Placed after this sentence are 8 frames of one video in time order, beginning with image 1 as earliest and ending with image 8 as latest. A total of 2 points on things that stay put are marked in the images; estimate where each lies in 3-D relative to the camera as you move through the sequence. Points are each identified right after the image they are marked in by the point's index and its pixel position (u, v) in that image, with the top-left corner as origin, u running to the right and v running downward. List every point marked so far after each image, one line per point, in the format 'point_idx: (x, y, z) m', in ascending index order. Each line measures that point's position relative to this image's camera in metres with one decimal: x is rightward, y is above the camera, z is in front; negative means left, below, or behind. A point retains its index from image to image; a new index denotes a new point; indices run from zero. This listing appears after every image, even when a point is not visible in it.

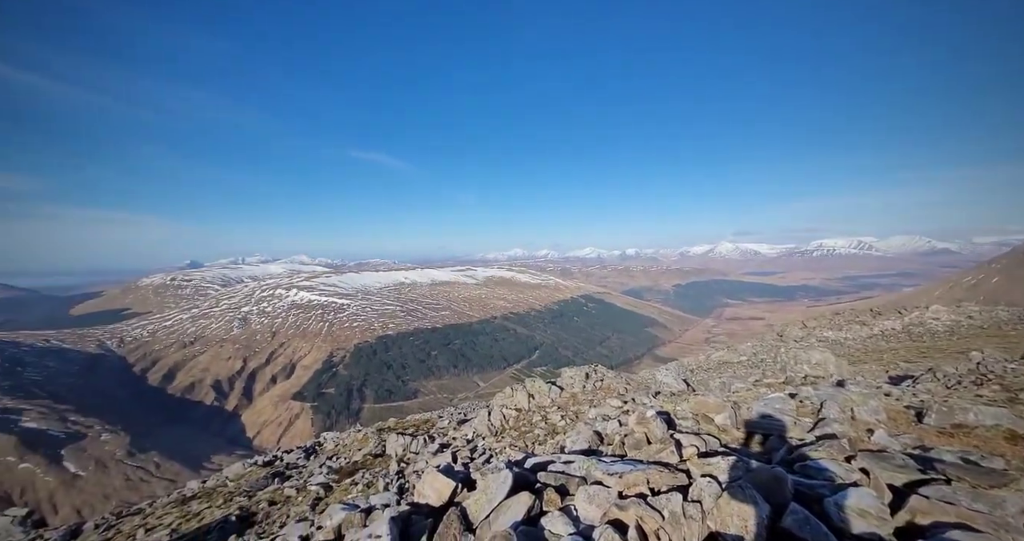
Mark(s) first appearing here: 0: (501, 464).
0: (-0.1, -3.9, +10.1) m
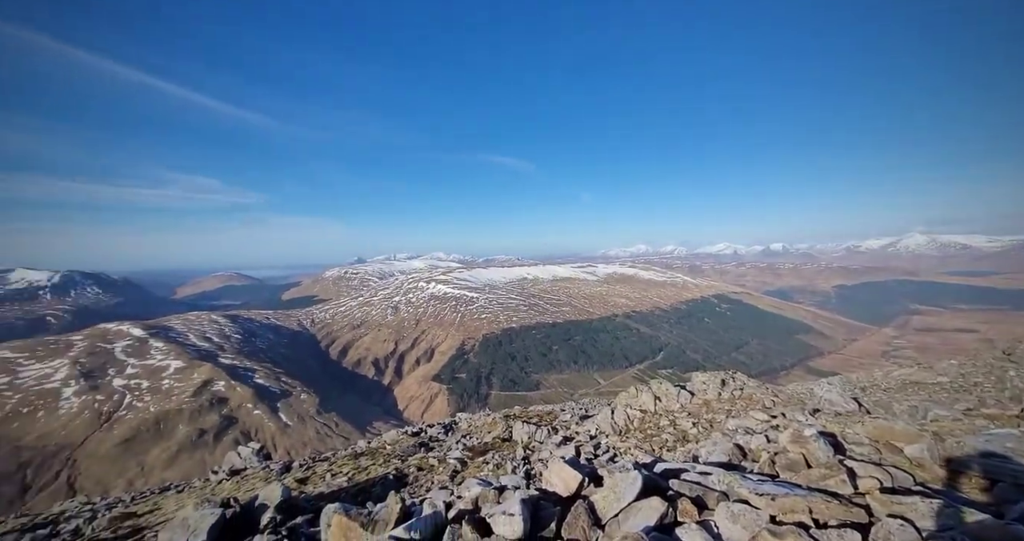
0: (+2.4, -3.8, +9.8) m
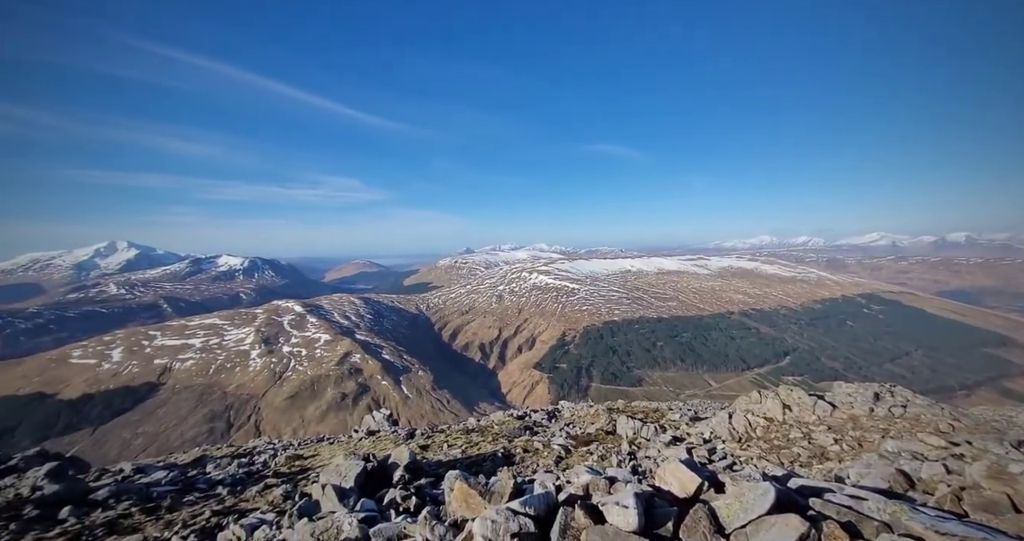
0: (+4.4, -3.7, +8.9) m
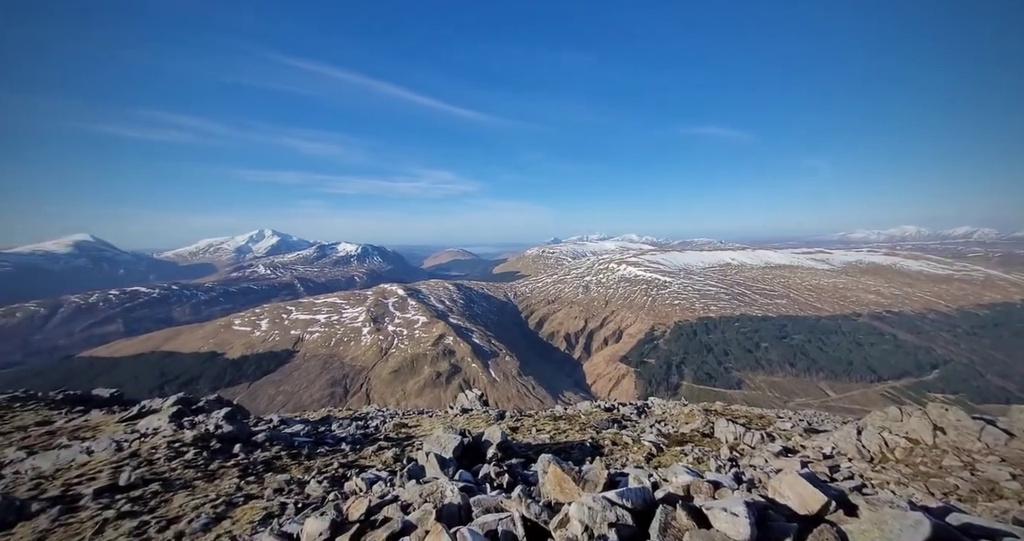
0: (+5.9, -3.7, +7.6) m
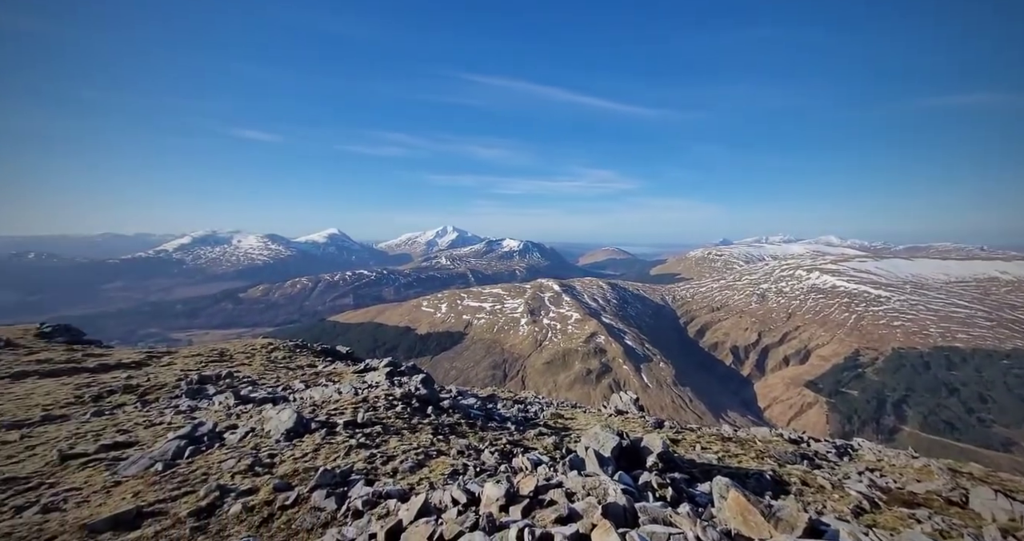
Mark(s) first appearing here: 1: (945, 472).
0: (+7.8, -4.0, +3.4) m
1: (+15.2, -7.3, +17.5) m
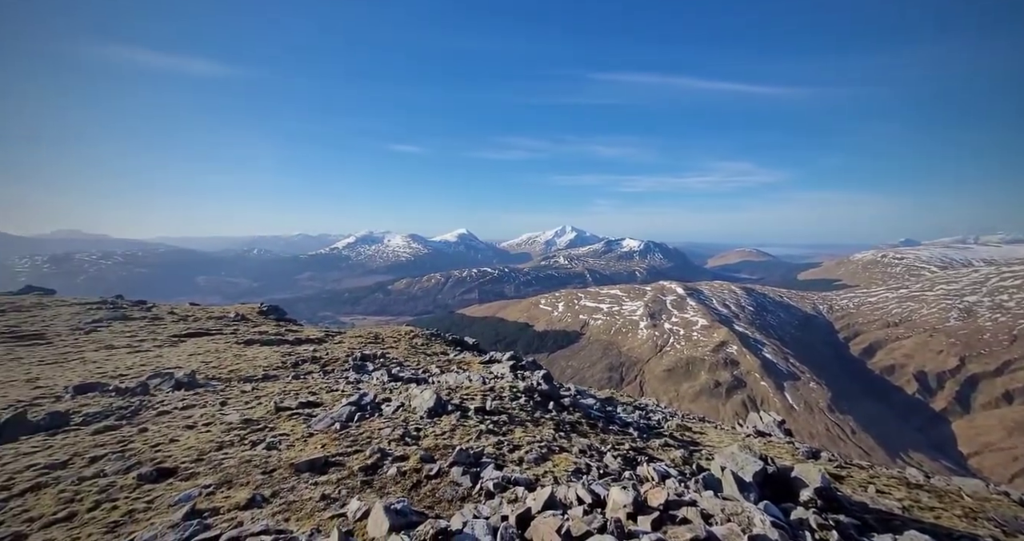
0: (+8.7, -4.2, -1.2) m
1: (+19.2, -7.7, +10.8) m
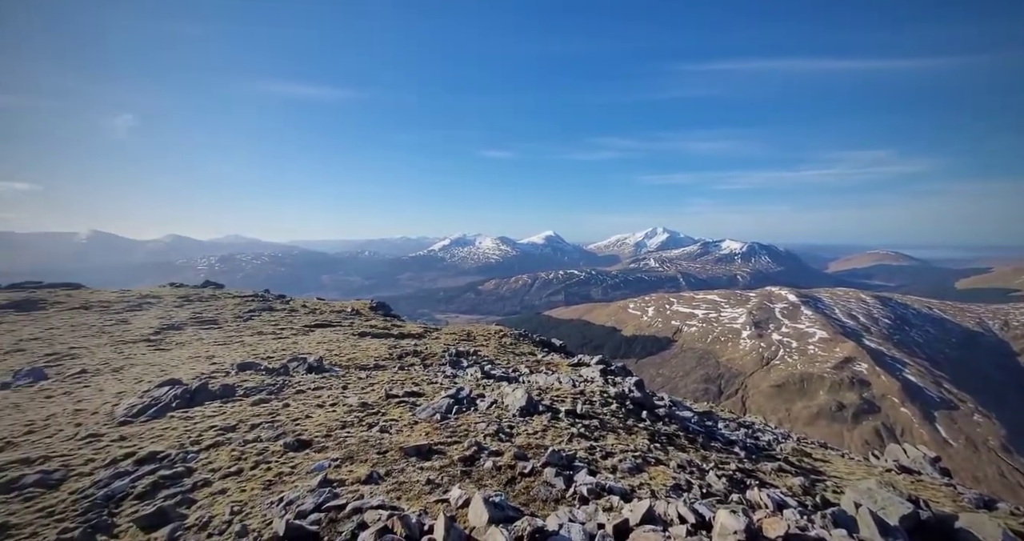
0: (+8.9, -4.2, -6.1) m
1: (+21.2, -7.9, +3.8) m
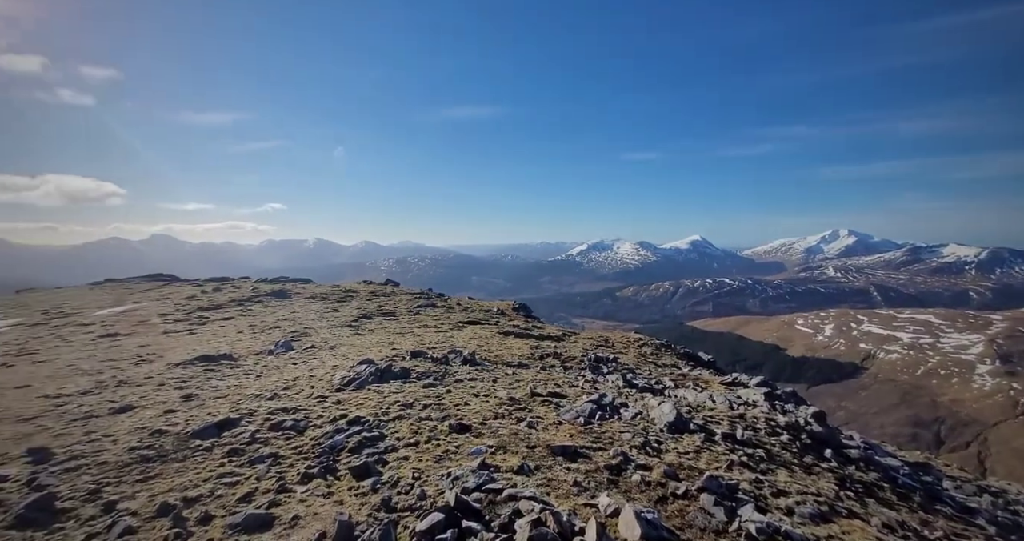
0: (+5.0, -3.3, -18.5) m
1: (+19.6, -7.5, -12.8) m
